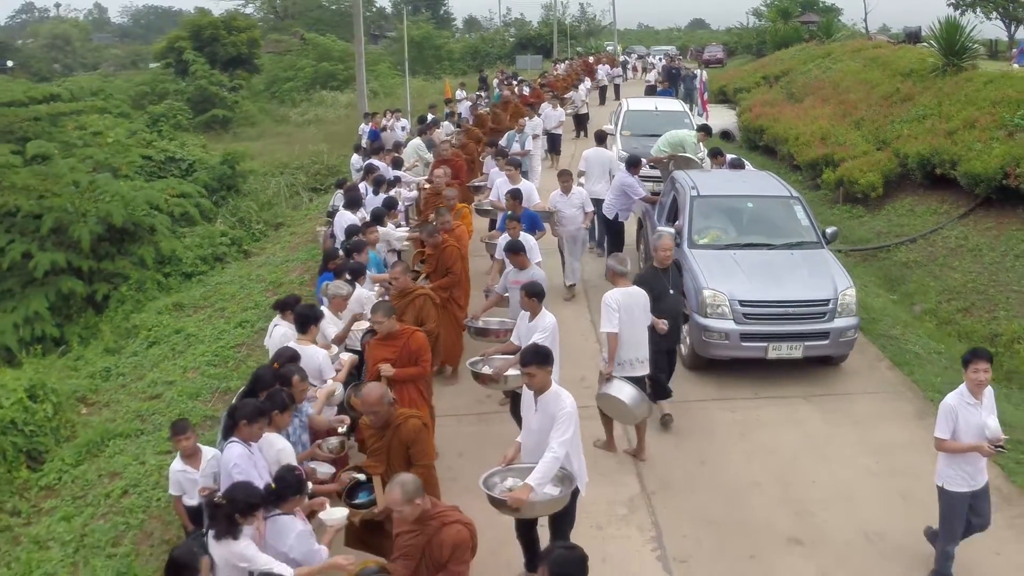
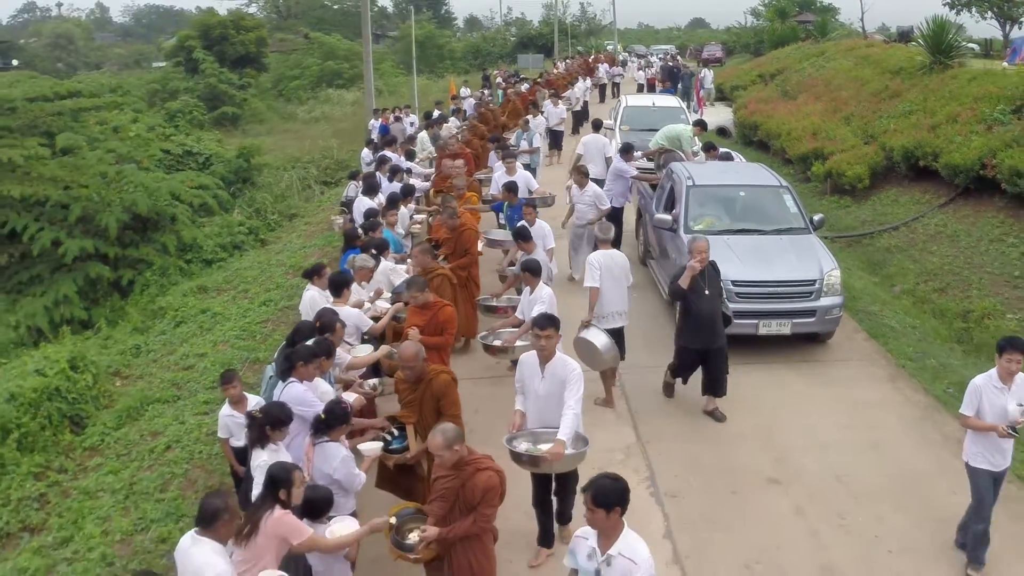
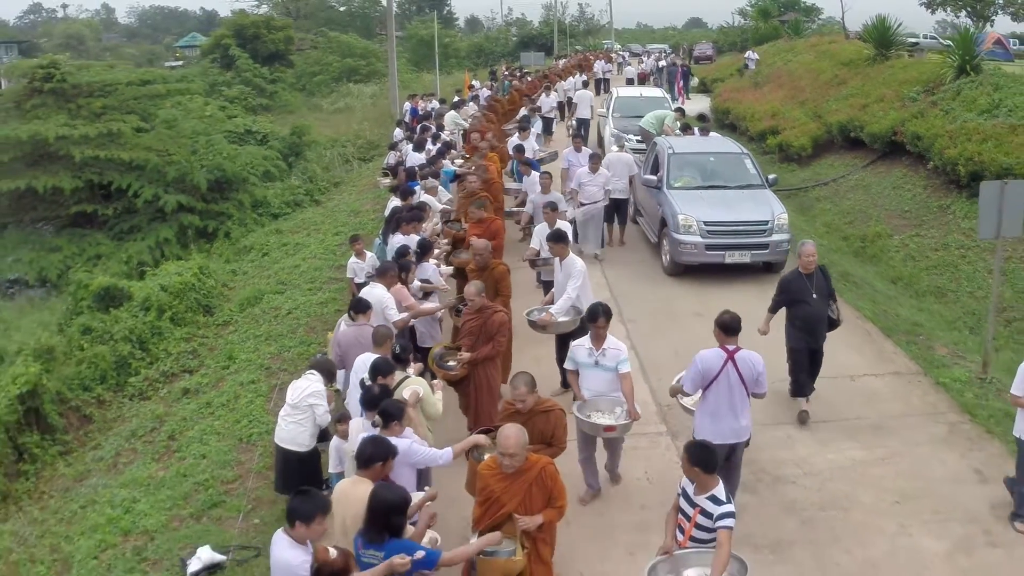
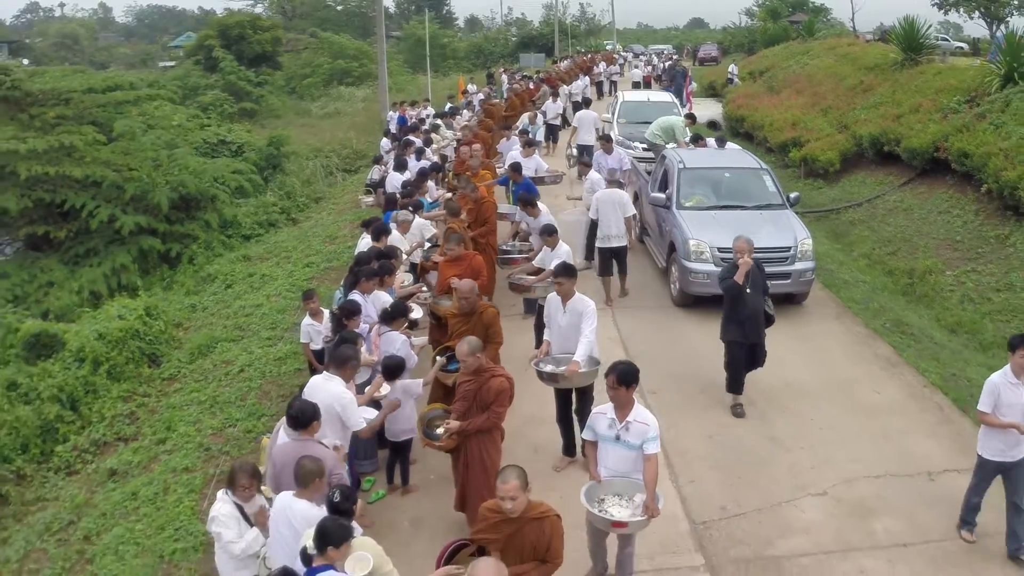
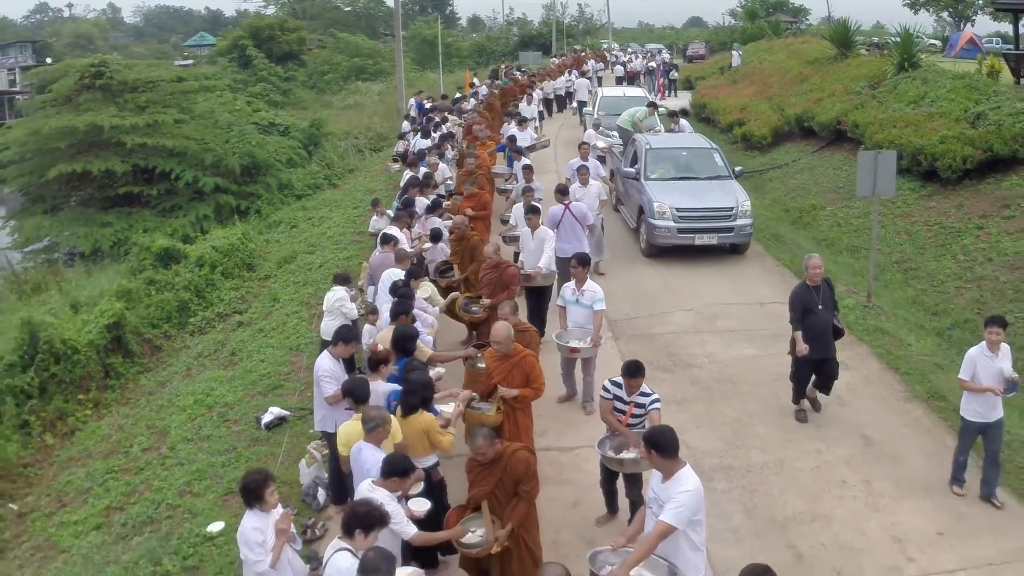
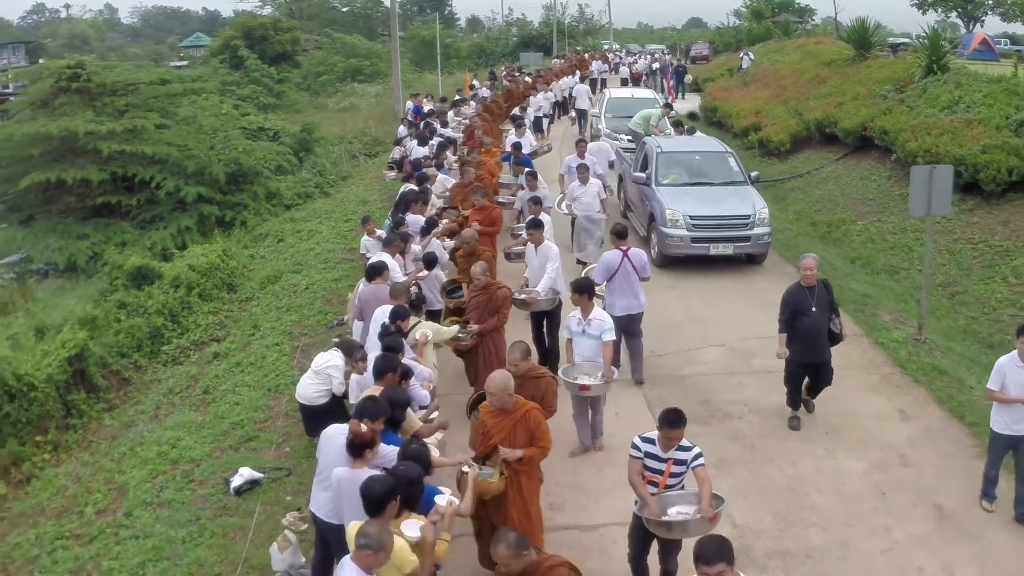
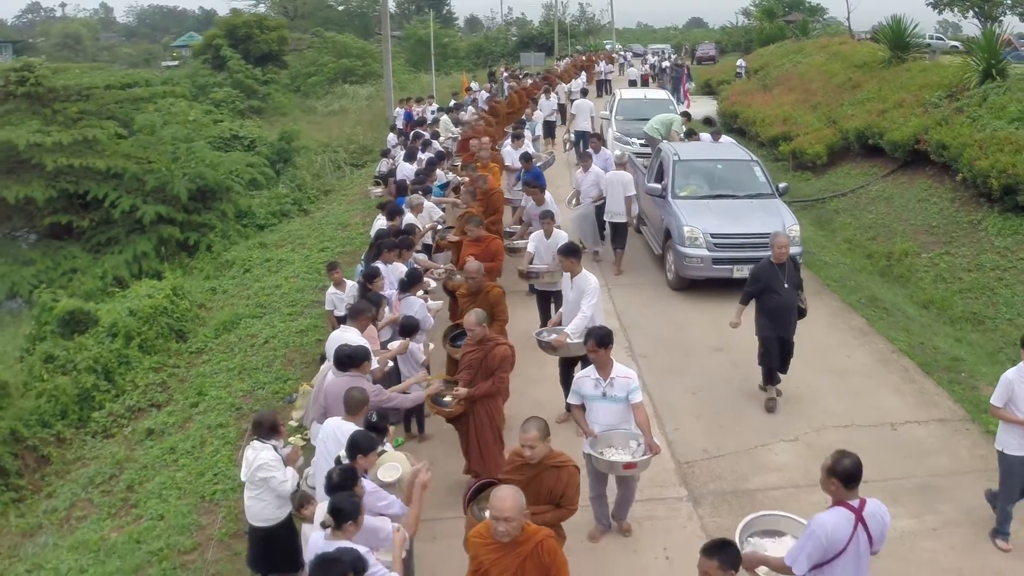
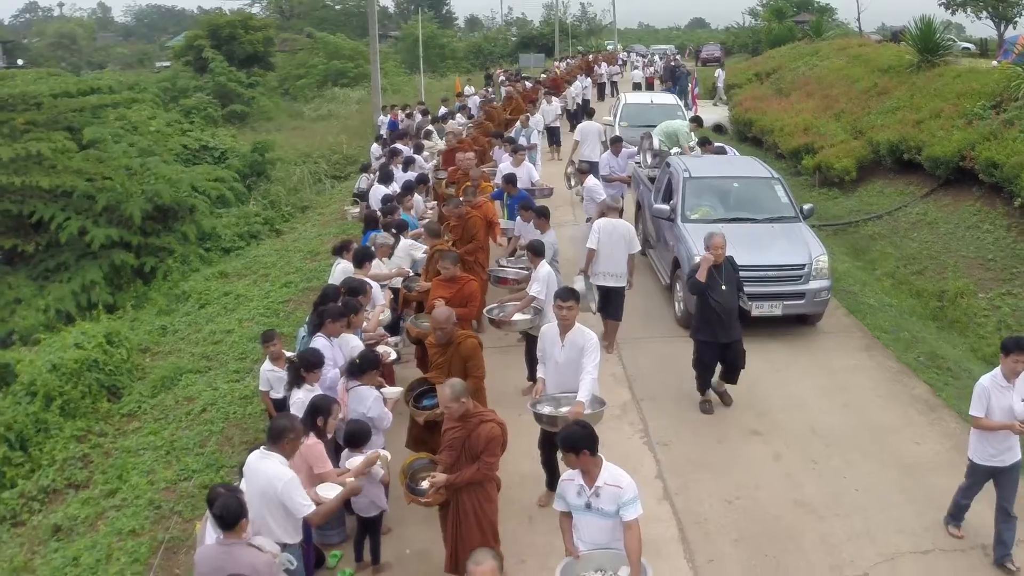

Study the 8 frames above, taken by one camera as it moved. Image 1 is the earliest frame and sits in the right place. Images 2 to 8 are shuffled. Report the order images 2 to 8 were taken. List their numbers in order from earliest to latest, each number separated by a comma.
2, 8, 4, 7, 3, 6, 5
